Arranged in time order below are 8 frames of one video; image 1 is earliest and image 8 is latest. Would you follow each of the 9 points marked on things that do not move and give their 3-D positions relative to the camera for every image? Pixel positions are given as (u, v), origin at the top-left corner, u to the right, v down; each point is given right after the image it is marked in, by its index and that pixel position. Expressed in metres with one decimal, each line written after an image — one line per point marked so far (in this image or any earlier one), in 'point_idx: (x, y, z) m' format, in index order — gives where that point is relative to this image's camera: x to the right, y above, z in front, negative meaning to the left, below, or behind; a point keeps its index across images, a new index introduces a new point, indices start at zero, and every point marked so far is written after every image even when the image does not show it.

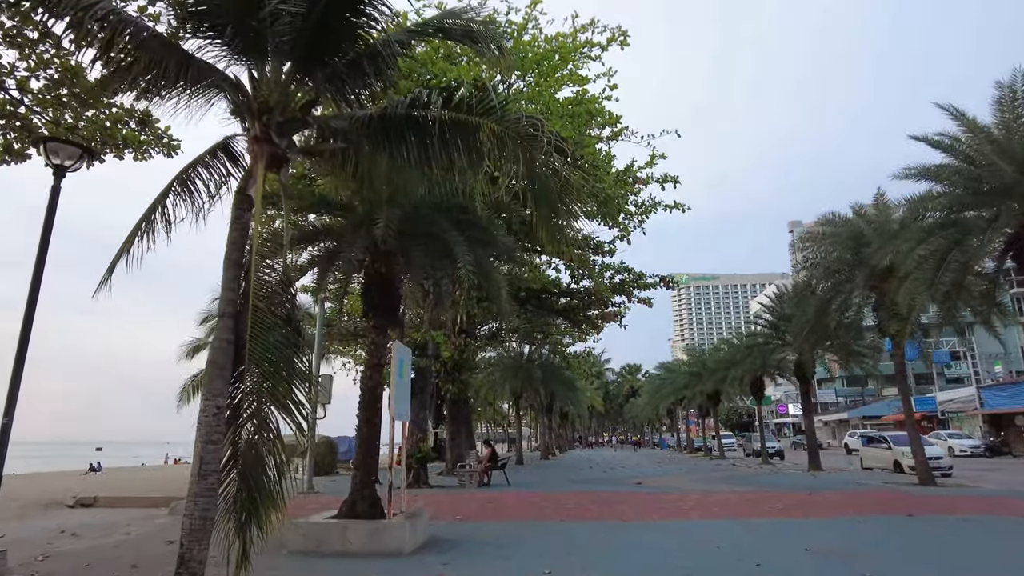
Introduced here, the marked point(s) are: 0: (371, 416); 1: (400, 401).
0: (-2.4, -2.2, +11.3) m
1: (-1.9, -1.9, +10.9) m
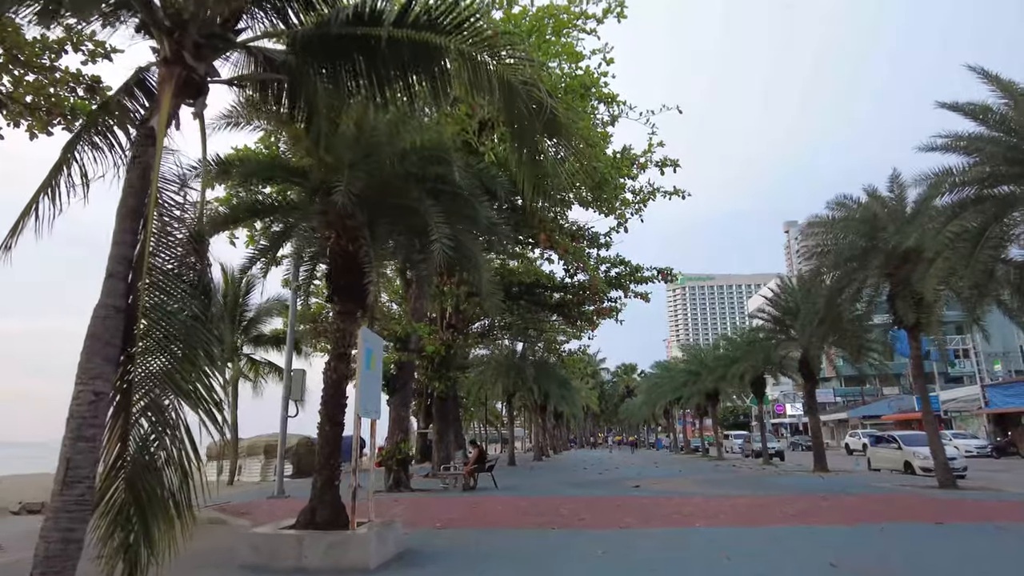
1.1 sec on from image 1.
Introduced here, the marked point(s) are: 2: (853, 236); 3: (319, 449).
0: (-2.6, -1.9, +9.9) m
1: (-2.2, -1.6, +9.6) m
2: (+8.6, +1.4, +16.8) m
3: (-2.8, -2.4, +9.8) m
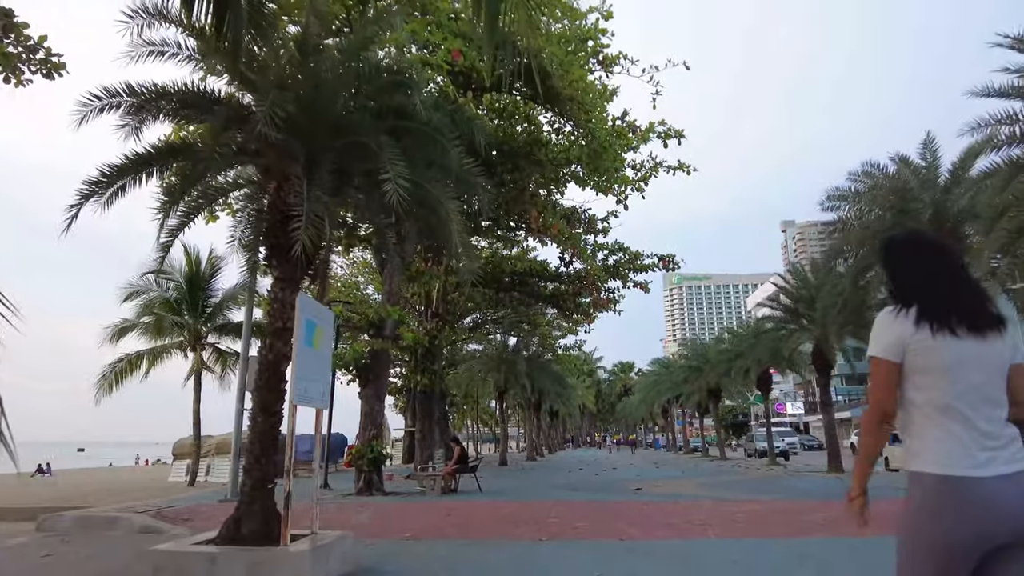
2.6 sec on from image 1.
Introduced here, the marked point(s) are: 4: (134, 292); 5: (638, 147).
0: (-2.9, -1.4, +8.1) m
1: (-2.4, -1.1, +7.7) m
2: (+8.3, +1.9, +15.0) m
3: (-3.1, -1.9, +7.9) m
4: (-11.1, -0.1, +19.7) m
5: (+3.6, +4.0, +19.0) m
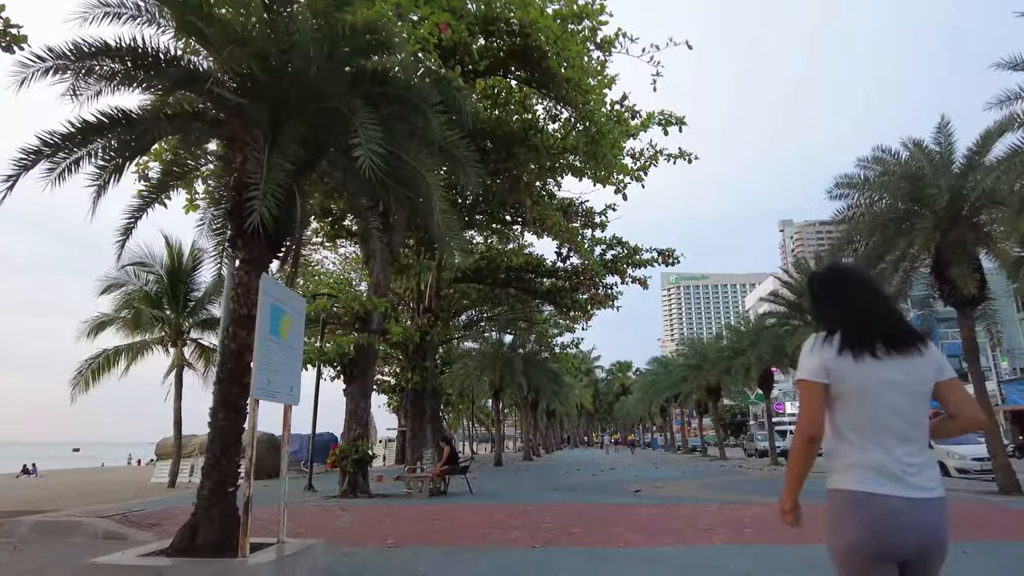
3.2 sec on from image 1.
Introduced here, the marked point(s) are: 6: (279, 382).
0: (-3.0, -1.2, +7.3) m
1: (-2.6, -0.9, +7.0) m
2: (+8.1, +2.1, +14.2) m
3: (-3.3, -1.7, +7.1) m
4: (-11.3, +0.1, +18.9) m
5: (+3.4, +4.2, +18.3) m
6: (-2.5, -1.0, +7.3) m
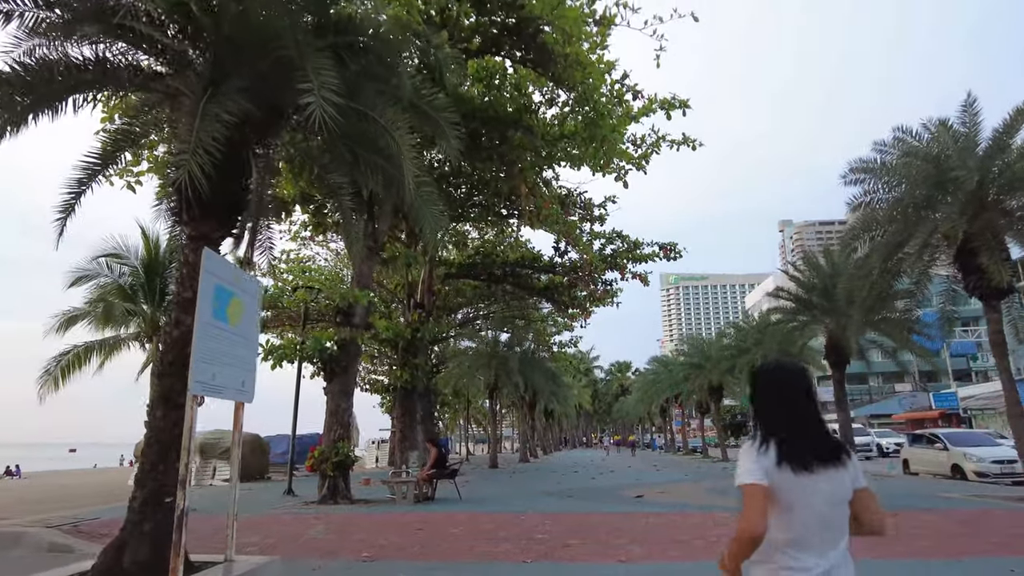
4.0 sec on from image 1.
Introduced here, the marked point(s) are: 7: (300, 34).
0: (-3.2, -1.0, +6.3) m
1: (-2.7, -0.7, +6.0) m
2: (+8.0, +2.2, +13.2) m
3: (-3.4, -1.5, +6.1) m
4: (-11.5, +0.3, +17.9) m
5: (+3.3, +4.4, +17.3) m
6: (-2.7, -0.8, +6.3) m
7: (-2.0, +2.4, +6.3) m
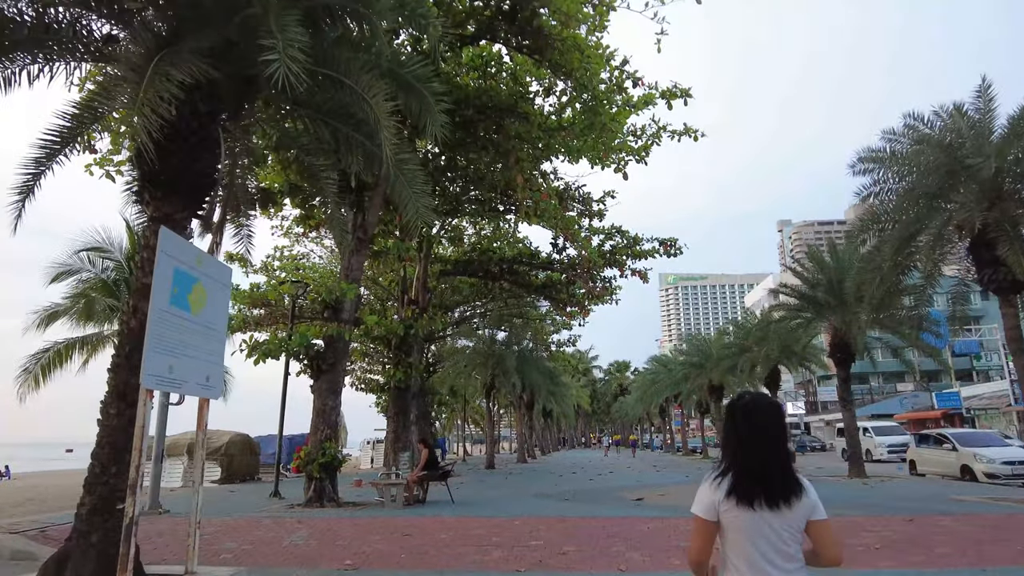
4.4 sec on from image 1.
0: (-3.3, -0.8, +5.7) m
1: (-2.8, -0.5, +5.4) m
2: (+7.9, +2.4, +12.7) m
3: (-3.5, -1.3, +5.5) m
4: (-11.6, +0.4, +17.3) m
5: (+3.2, +4.5, +16.7) m
6: (-2.8, -0.7, +5.7) m
7: (-2.0, +2.5, +5.7) m
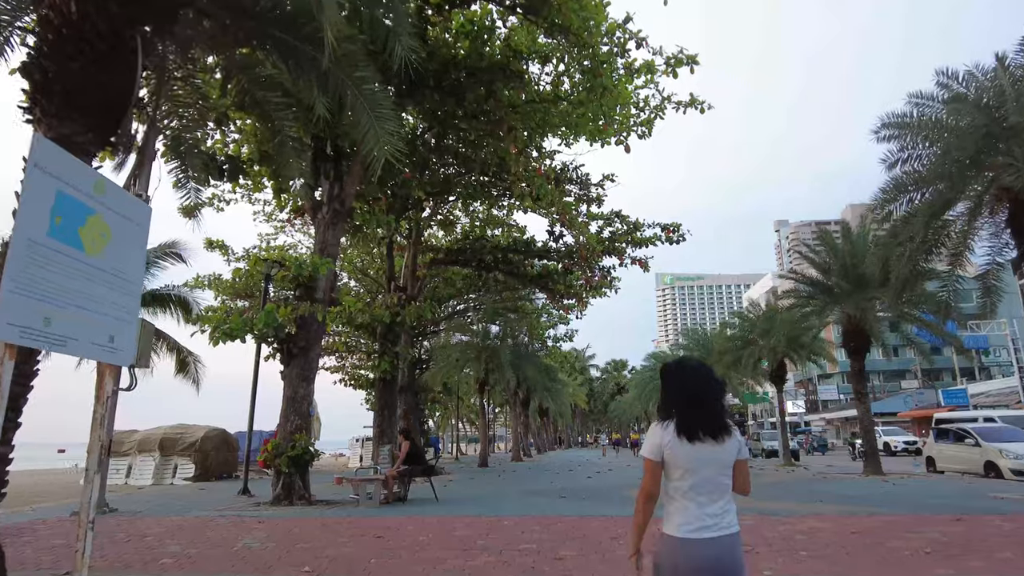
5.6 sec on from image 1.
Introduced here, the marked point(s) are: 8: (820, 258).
0: (-3.4, -0.4, +4.4) m
1: (-2.9, -0.1, +4.1) m
2: (+7.7, +2.8, +11.5) m
3: (-3.6, -0.9, +4.3) m
4: (-11.8, +0.9, +16.0) m
5: (+3.0, +4.9, +15.5) m
6: (-2.9, -0.2, +4.4) m
7: (-2.2, +2.9, +4.4) m
8: (+9.1, +0.9, +19.6) m
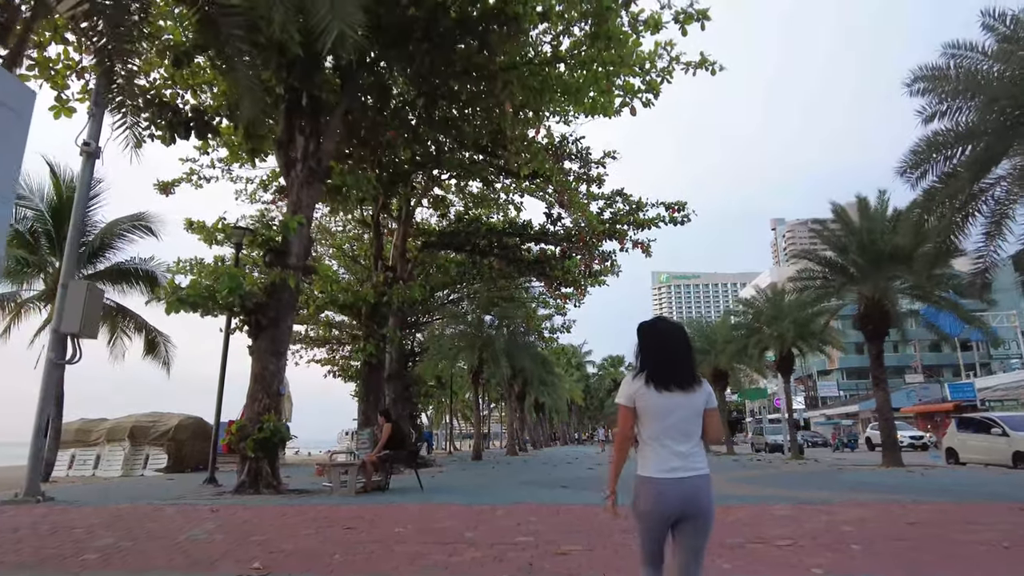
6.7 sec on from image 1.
0: (-3.4, +0.2, +3.2) m
1: (-2.9, +0.5, +2.8) m
2: (+7.7, +3.3, +10.3) m
3: (-3.6, -0.3, +3.0) m
4: (-11.9, +1.5, +14.7) m
5: (+2.9, +5.5, +14.2) m
6: (-2.9, +0.3, +3.2) m
7: (-2.2, +3.5, +3.2) m
8: (+9.0, +1.4, +18.4) m
